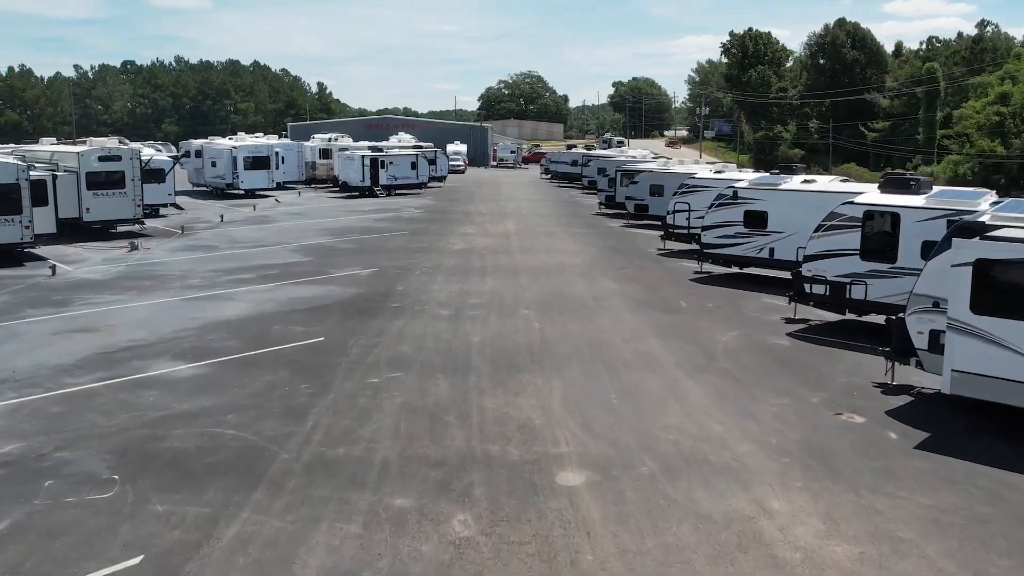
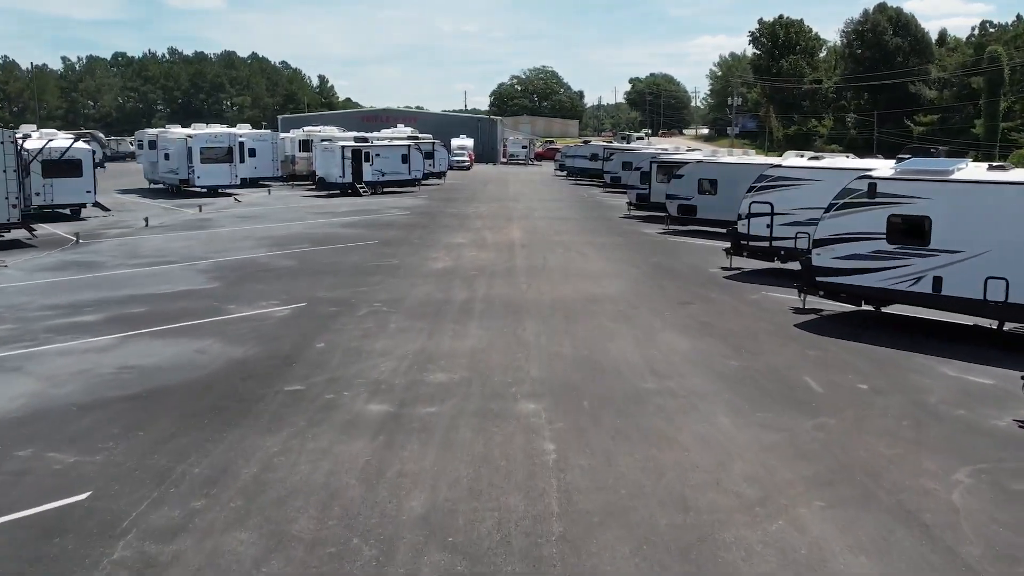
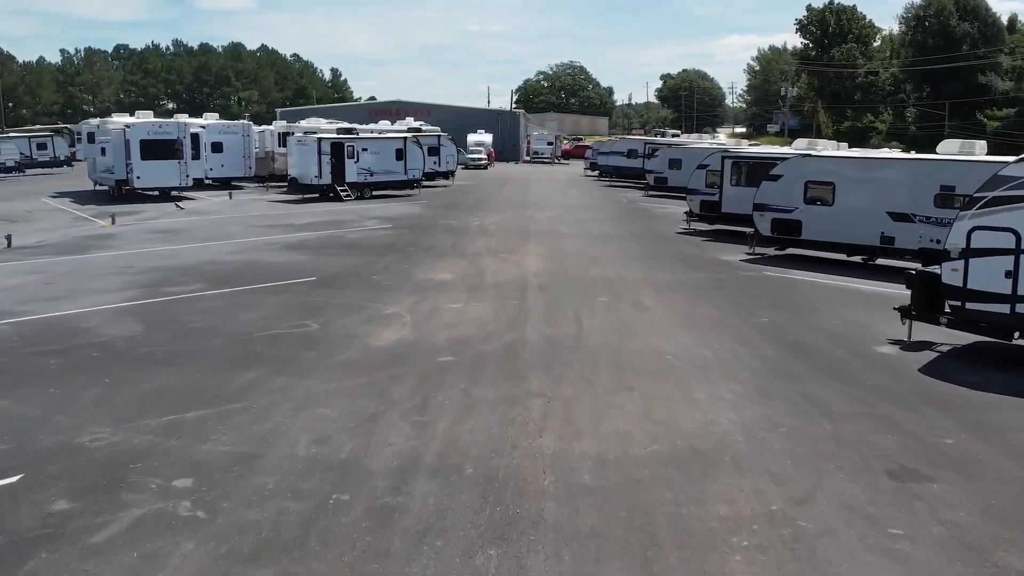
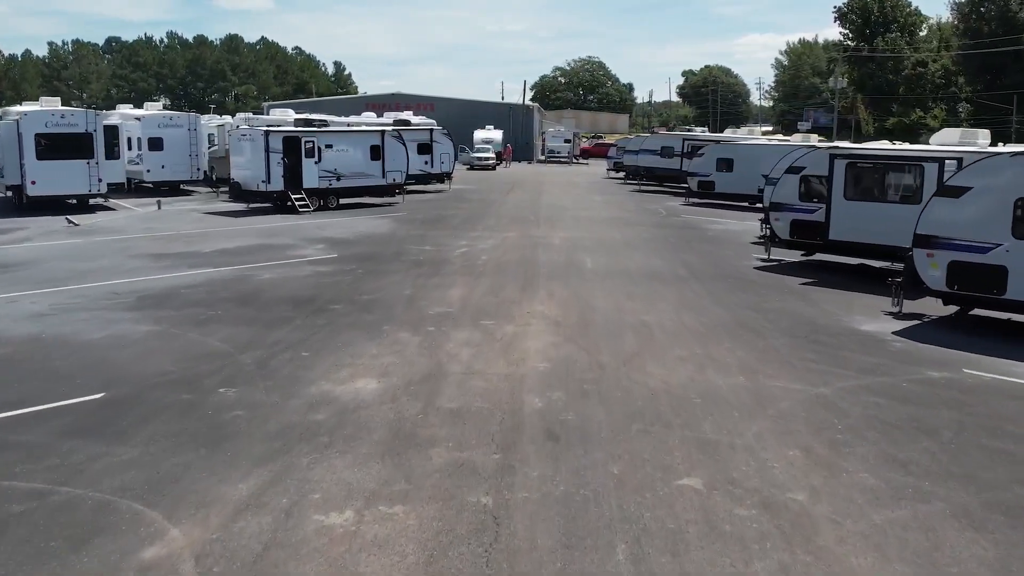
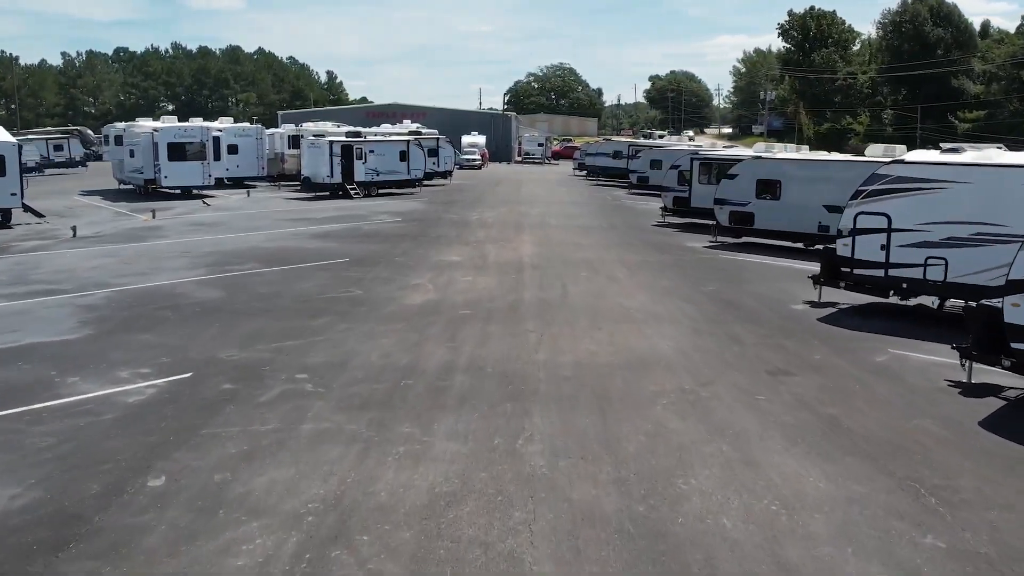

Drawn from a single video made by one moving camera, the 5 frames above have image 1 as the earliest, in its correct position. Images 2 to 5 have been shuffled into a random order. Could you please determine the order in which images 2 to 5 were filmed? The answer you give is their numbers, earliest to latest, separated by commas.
2, 5, 3, 4
